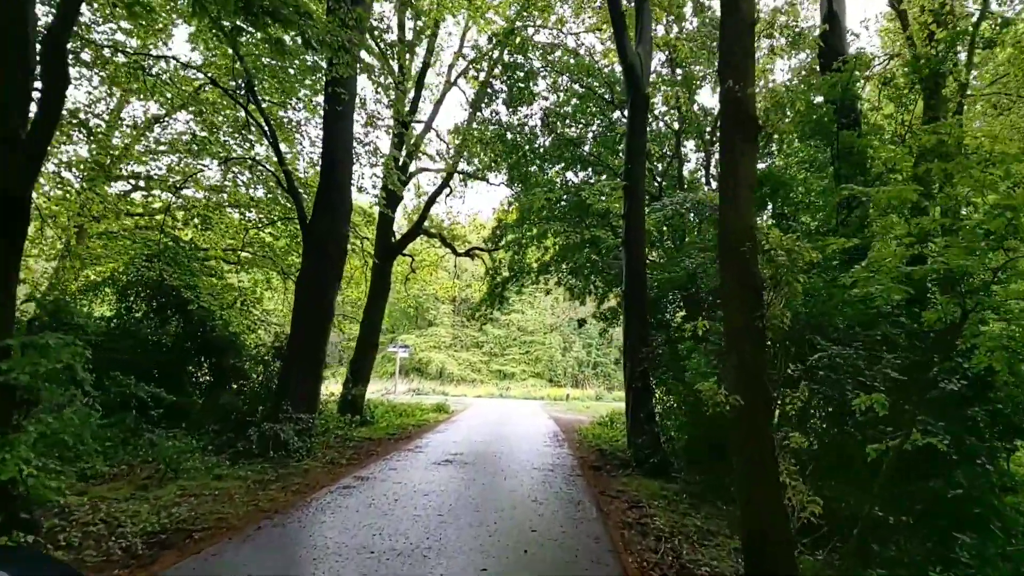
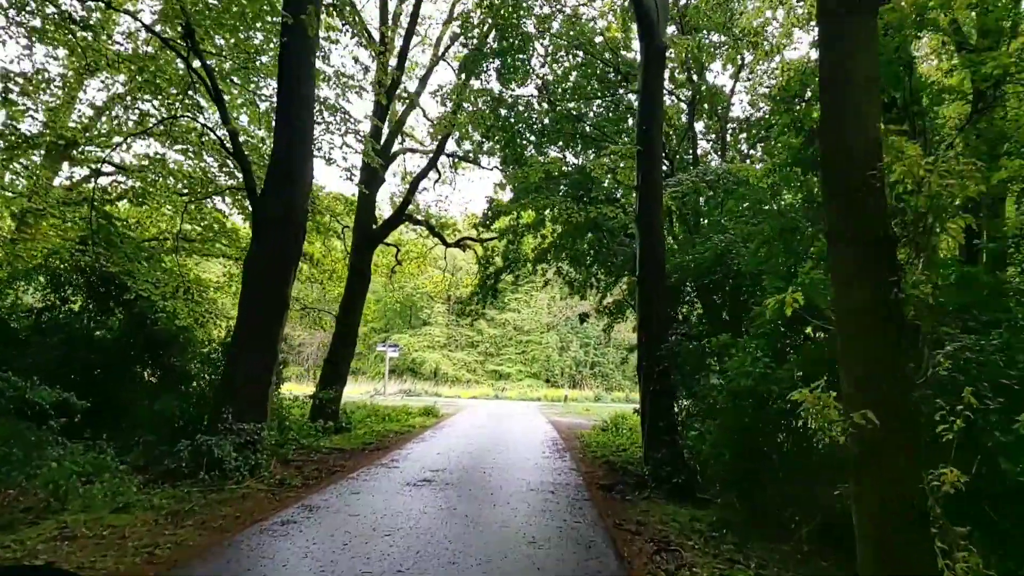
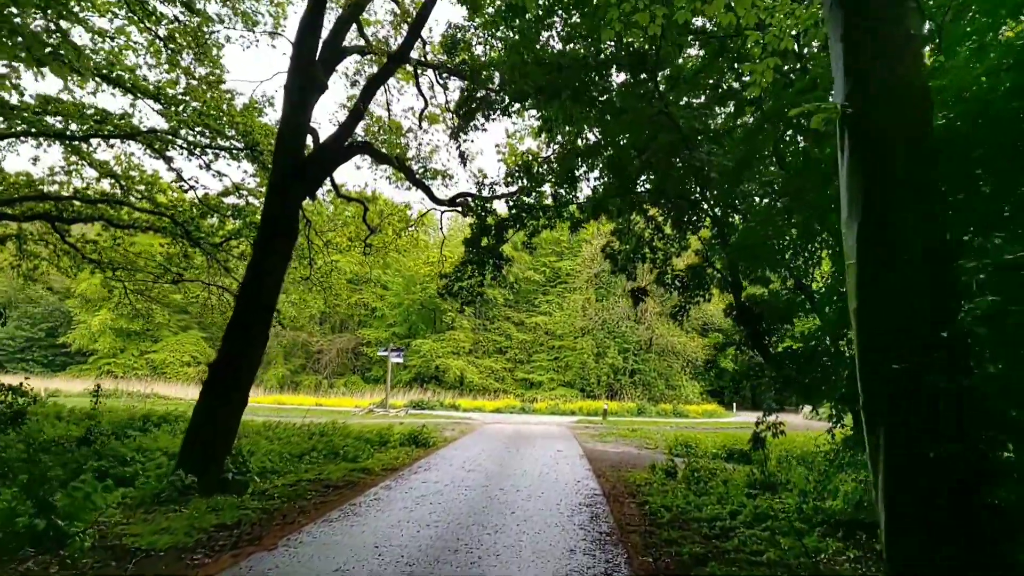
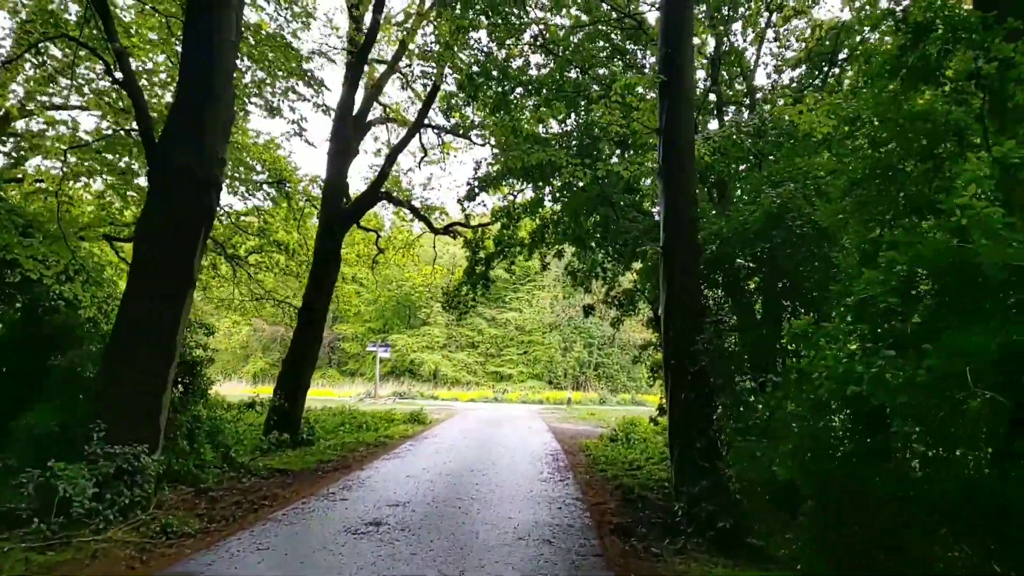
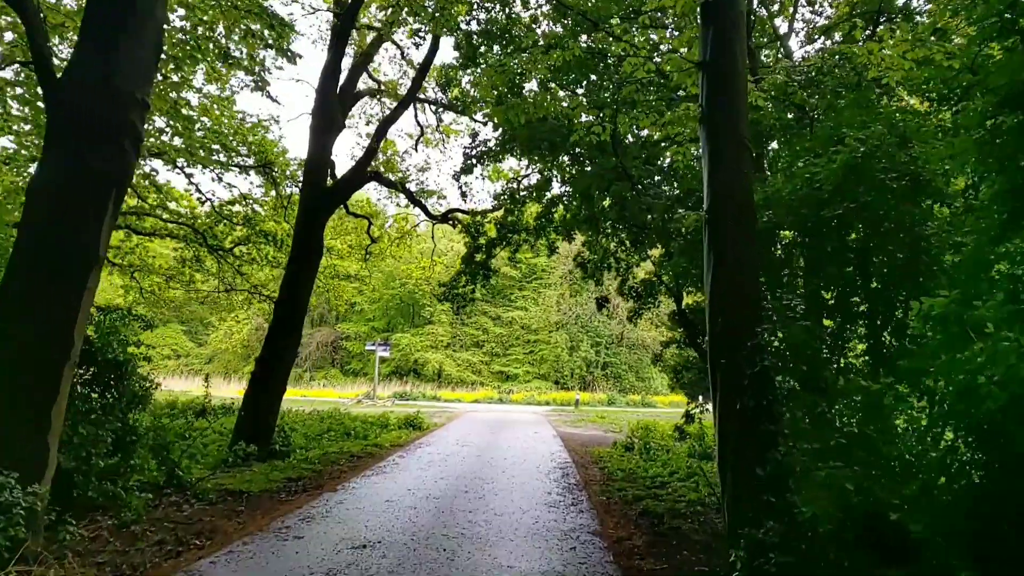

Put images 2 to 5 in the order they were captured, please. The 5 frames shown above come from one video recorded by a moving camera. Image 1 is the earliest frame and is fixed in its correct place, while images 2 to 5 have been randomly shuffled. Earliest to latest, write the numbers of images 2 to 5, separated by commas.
2, 4, 5, 3
